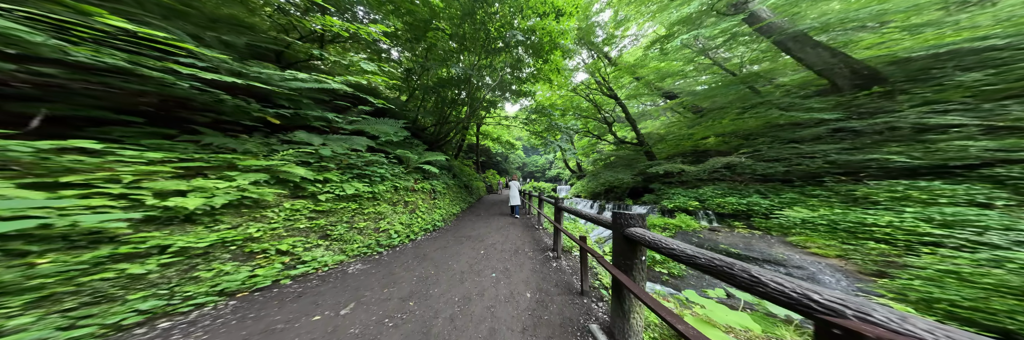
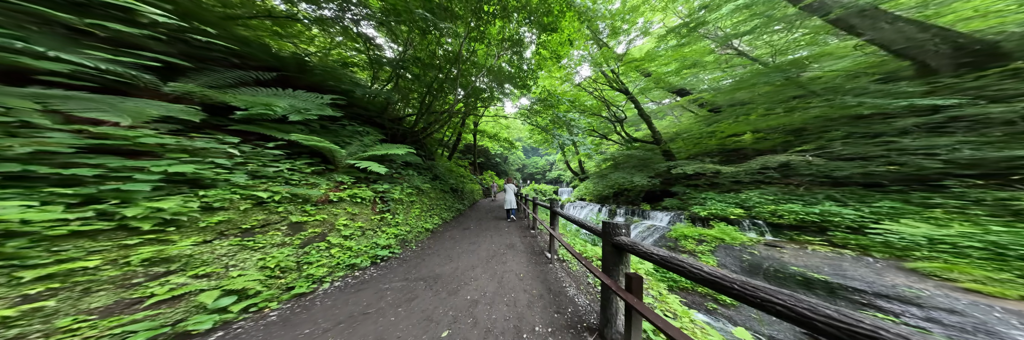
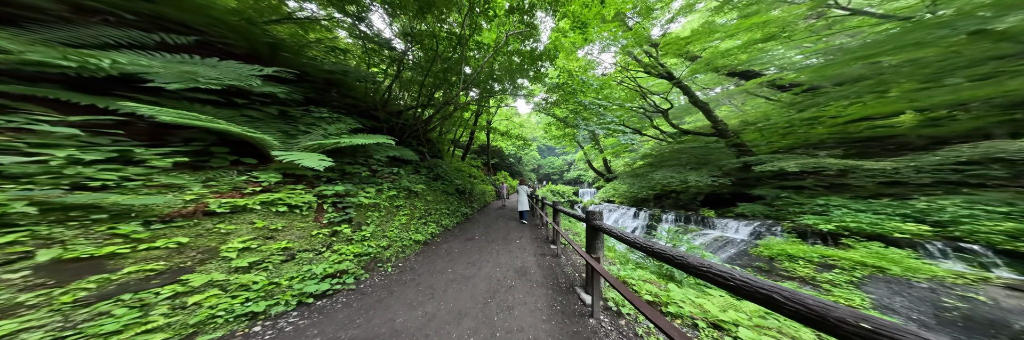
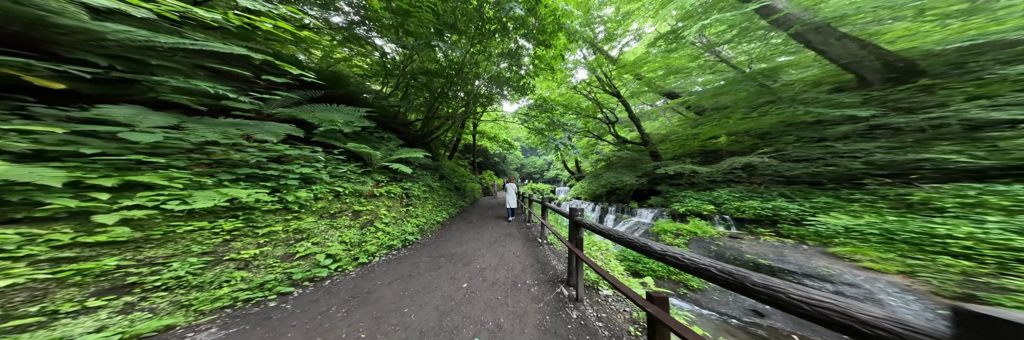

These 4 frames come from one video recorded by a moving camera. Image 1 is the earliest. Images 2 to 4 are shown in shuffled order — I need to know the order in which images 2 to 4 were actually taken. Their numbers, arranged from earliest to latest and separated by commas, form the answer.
4, 2, 3
